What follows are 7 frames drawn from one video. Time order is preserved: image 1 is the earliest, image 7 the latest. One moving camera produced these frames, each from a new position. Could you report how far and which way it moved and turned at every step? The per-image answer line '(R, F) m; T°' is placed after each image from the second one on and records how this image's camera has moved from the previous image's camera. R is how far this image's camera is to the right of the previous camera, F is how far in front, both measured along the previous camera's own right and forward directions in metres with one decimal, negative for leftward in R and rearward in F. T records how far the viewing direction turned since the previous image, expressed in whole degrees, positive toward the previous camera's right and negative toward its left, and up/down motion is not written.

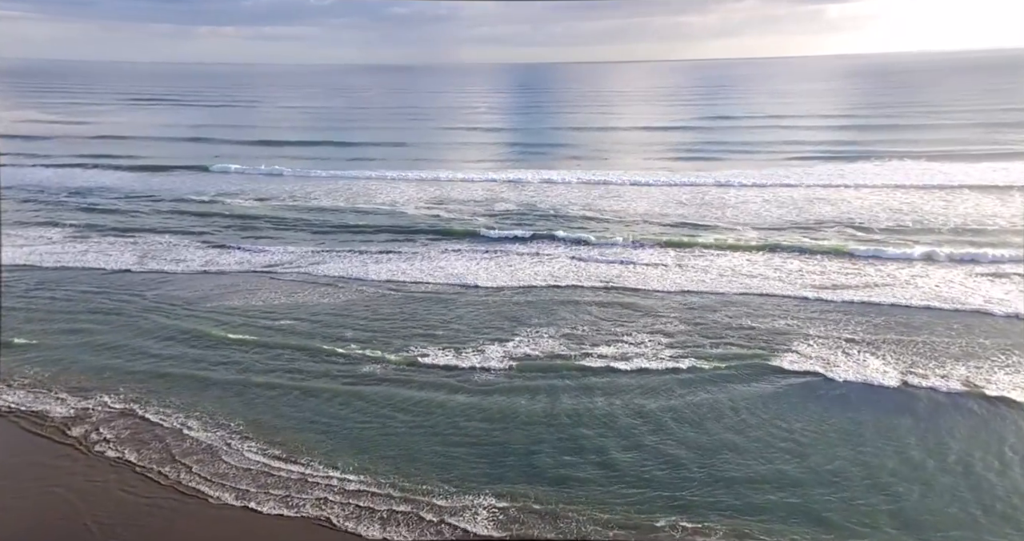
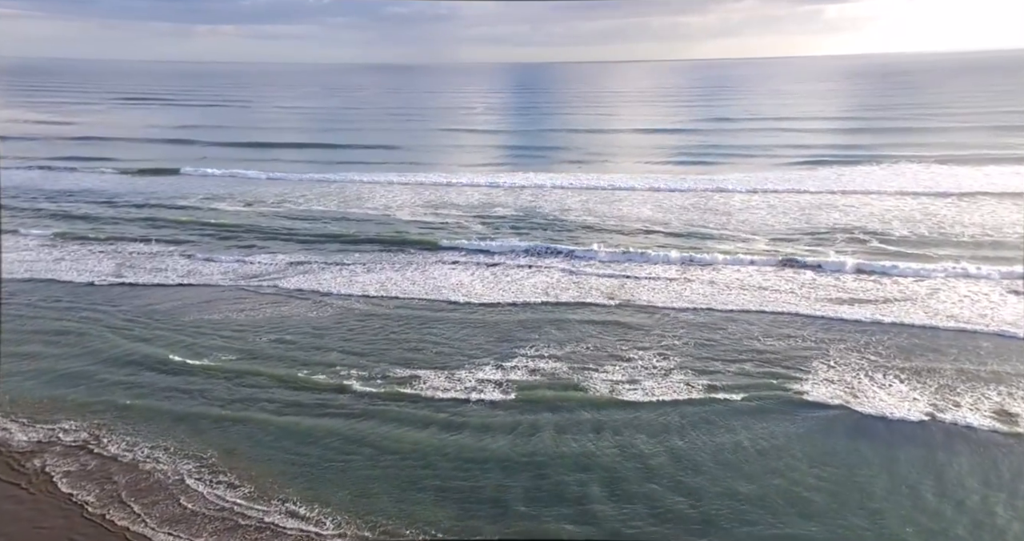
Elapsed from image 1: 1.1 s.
(0.0, +0.6) m; 0°
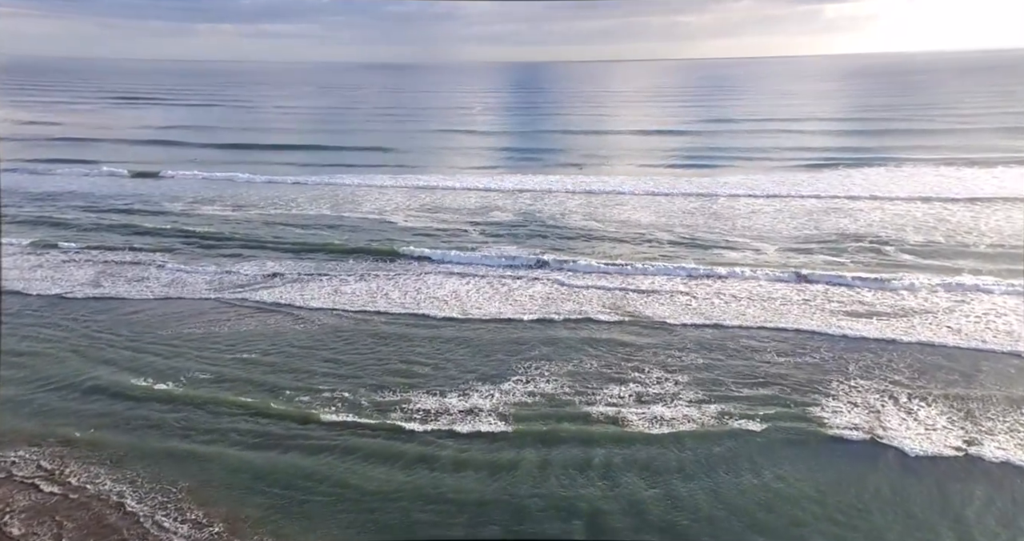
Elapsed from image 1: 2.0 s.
(0.0, +0.6) m; 0°
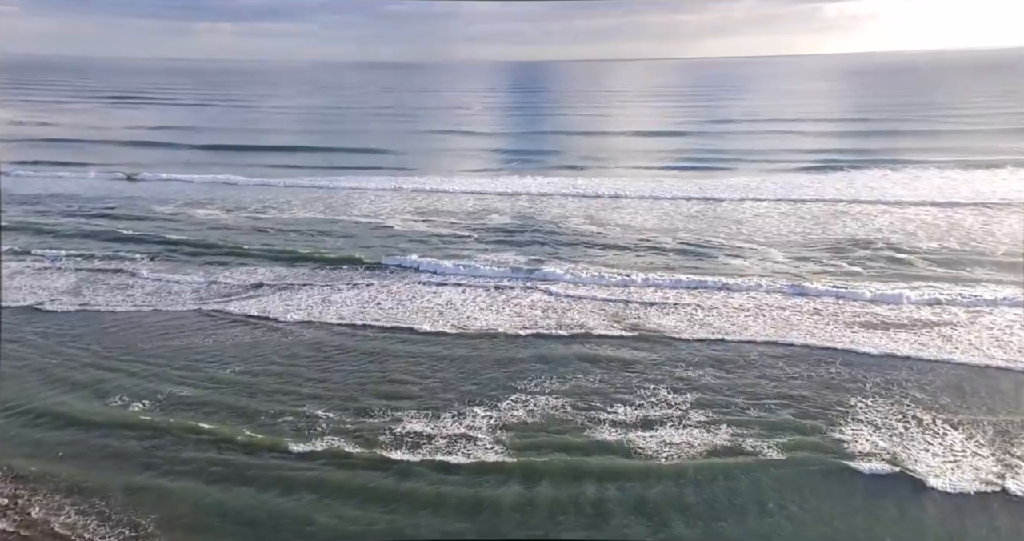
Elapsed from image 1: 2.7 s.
(0.0, +0.5) m; 0°
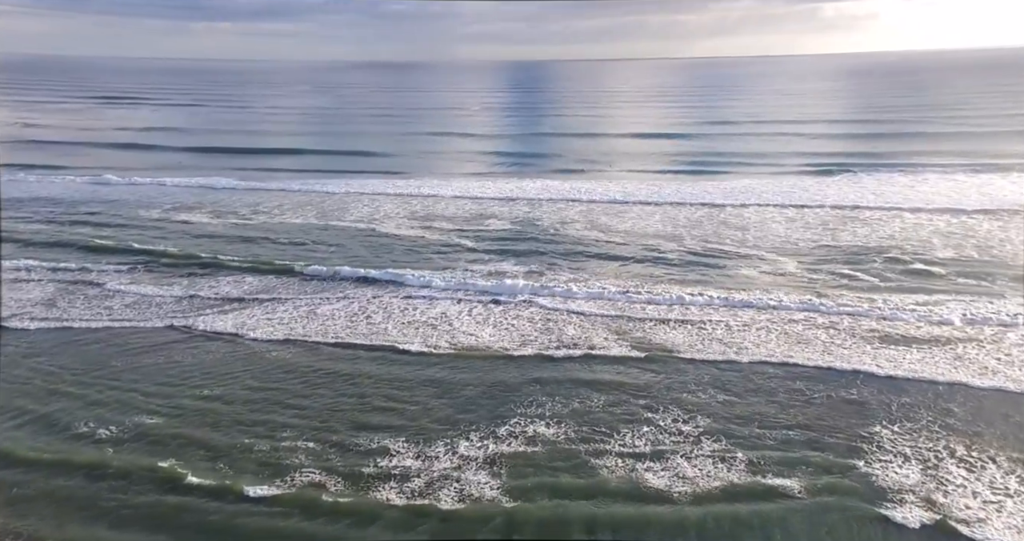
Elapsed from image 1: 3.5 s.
(0.0, +0.6) m; 0°
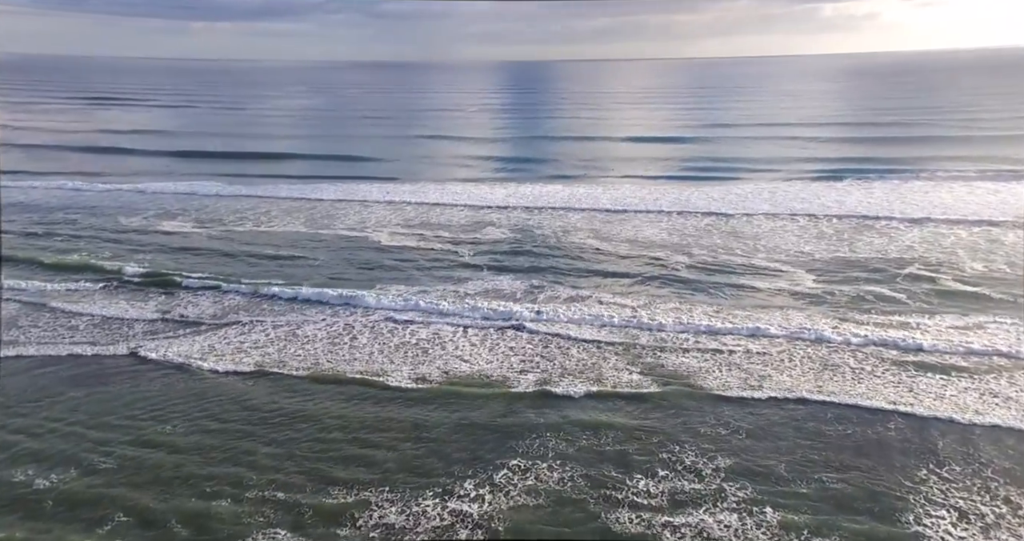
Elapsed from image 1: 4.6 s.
(0.0, +0.8) m; 0°
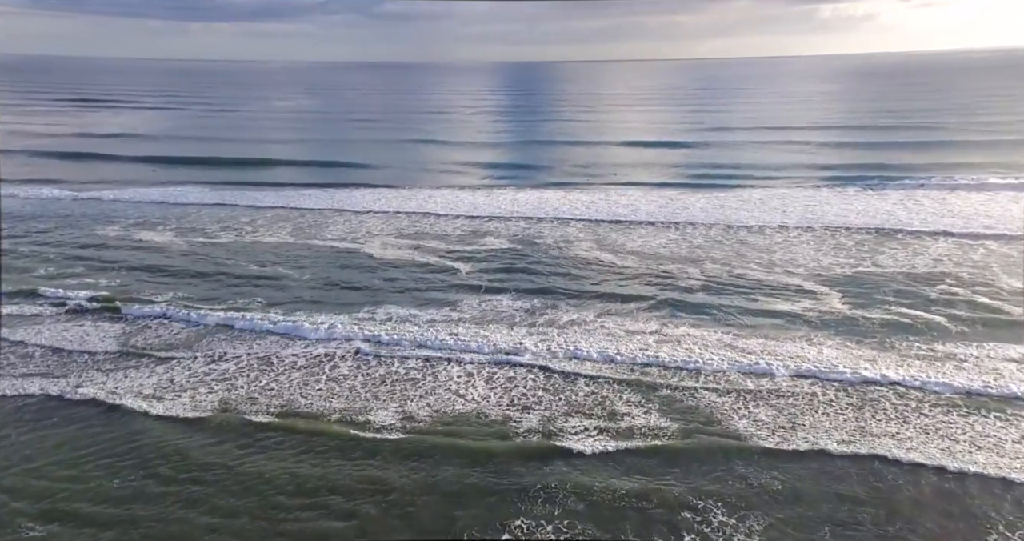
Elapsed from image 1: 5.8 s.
(0.0, +0.9) m; 0°
